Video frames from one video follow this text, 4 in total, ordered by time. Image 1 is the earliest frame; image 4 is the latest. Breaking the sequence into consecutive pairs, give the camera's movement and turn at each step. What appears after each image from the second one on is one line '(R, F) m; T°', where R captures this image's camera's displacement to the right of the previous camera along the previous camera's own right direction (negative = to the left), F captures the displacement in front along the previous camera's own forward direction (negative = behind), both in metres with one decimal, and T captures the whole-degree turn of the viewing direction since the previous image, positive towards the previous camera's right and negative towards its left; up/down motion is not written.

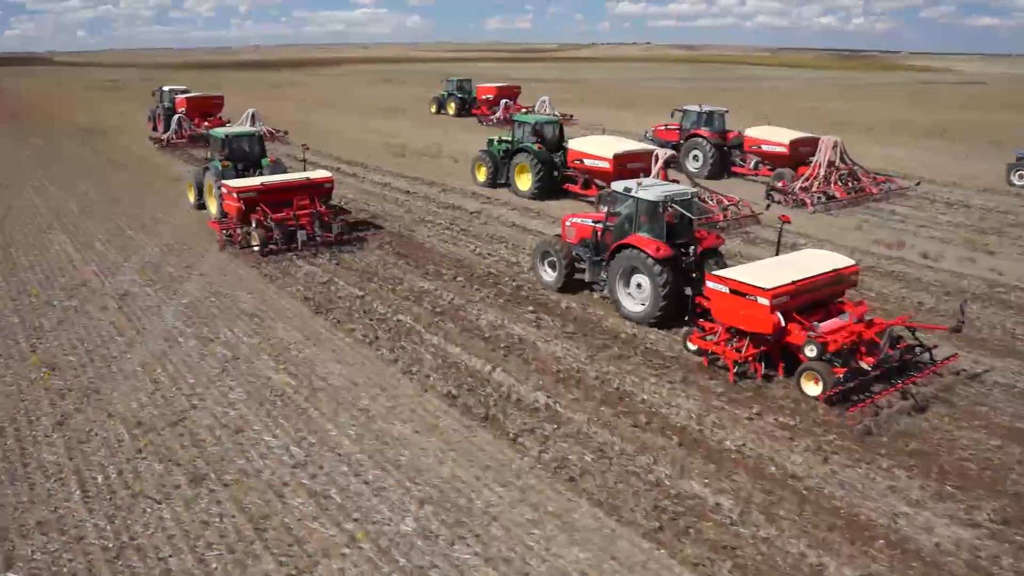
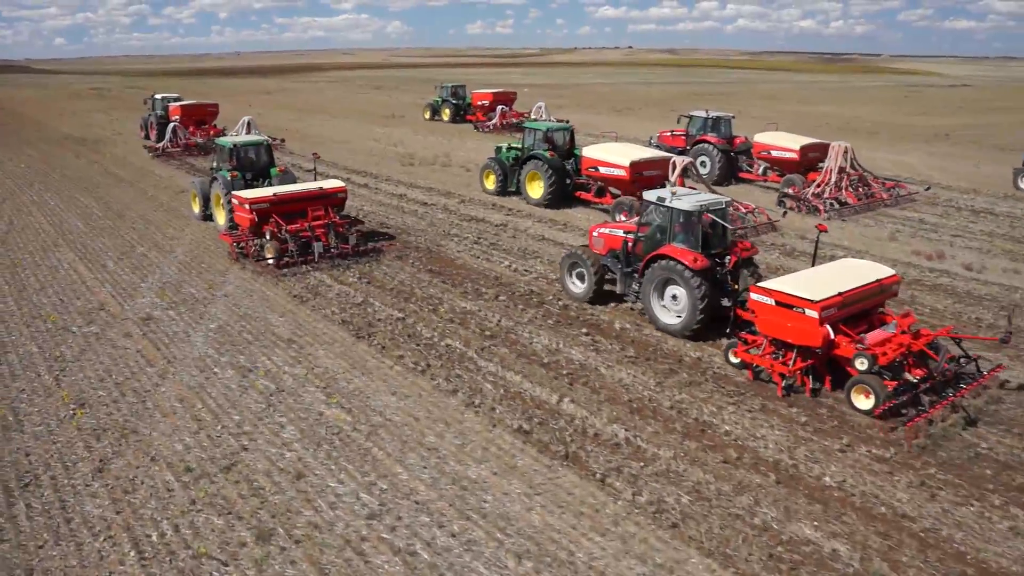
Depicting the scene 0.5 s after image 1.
(-0.7, +0.6) m; +1°
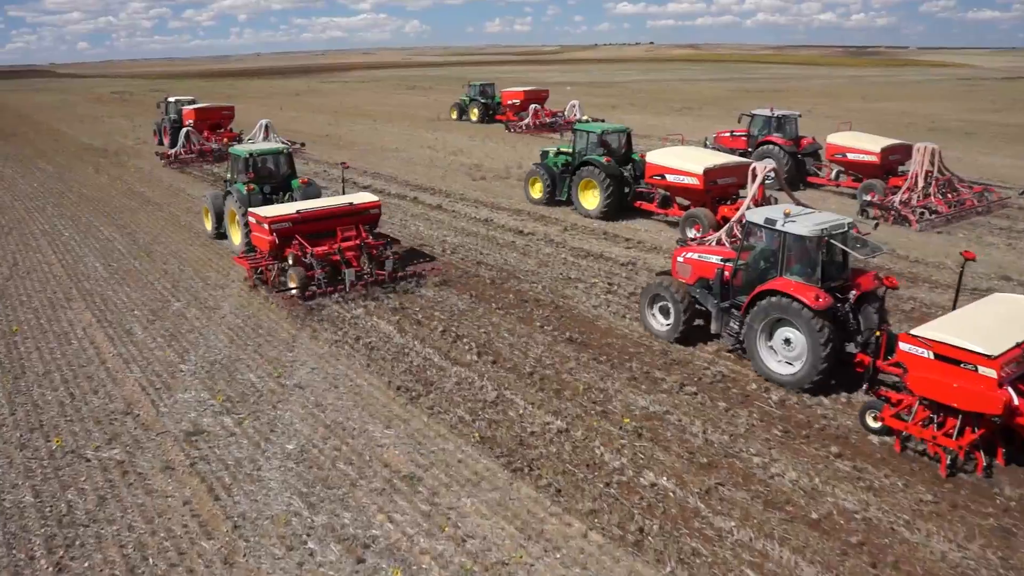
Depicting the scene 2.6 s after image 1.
(-1.4, +3.0) m; -1°
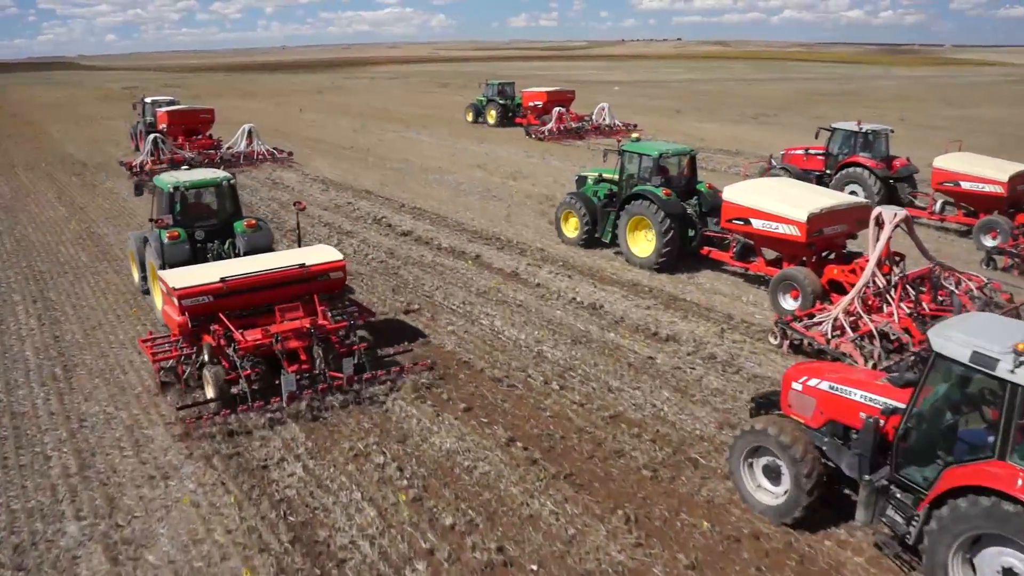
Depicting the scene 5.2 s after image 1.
(-1.0, +4.5) m; -1°
